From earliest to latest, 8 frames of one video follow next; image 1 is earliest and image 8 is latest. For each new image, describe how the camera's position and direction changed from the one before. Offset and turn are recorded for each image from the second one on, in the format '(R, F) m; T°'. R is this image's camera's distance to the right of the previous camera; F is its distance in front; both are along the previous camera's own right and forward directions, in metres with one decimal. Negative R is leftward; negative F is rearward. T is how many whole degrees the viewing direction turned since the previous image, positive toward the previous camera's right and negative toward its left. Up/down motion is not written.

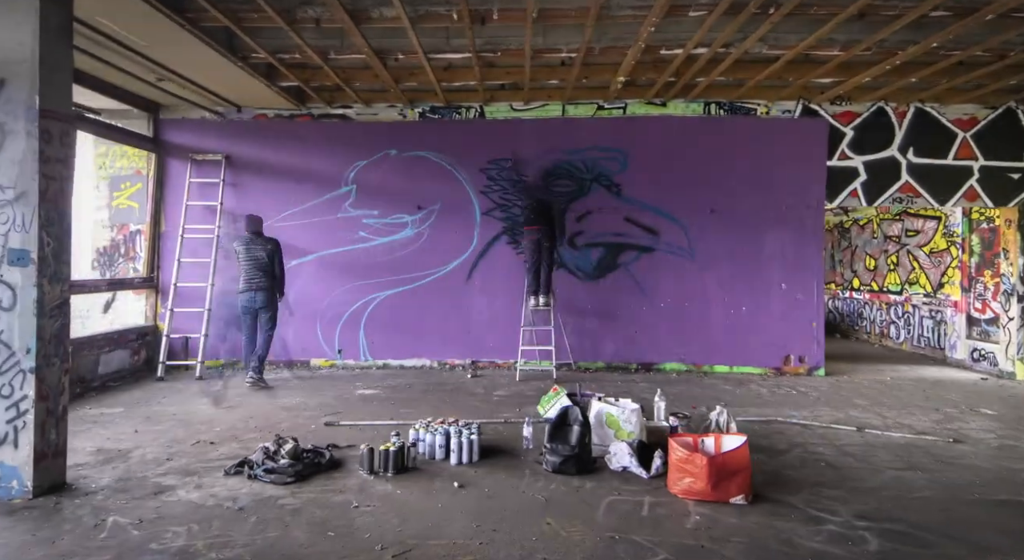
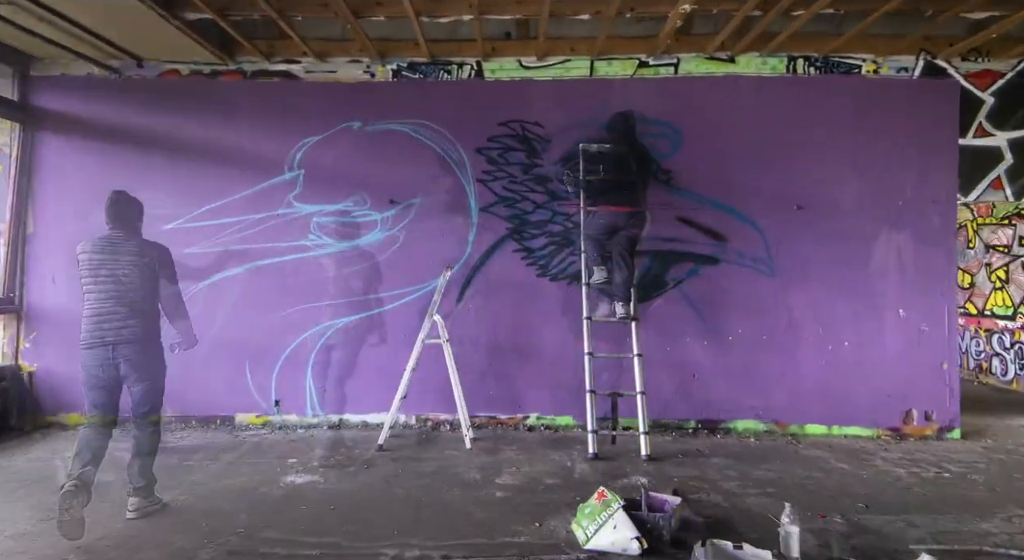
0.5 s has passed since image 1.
(-0.1, +1.6) m; +1°
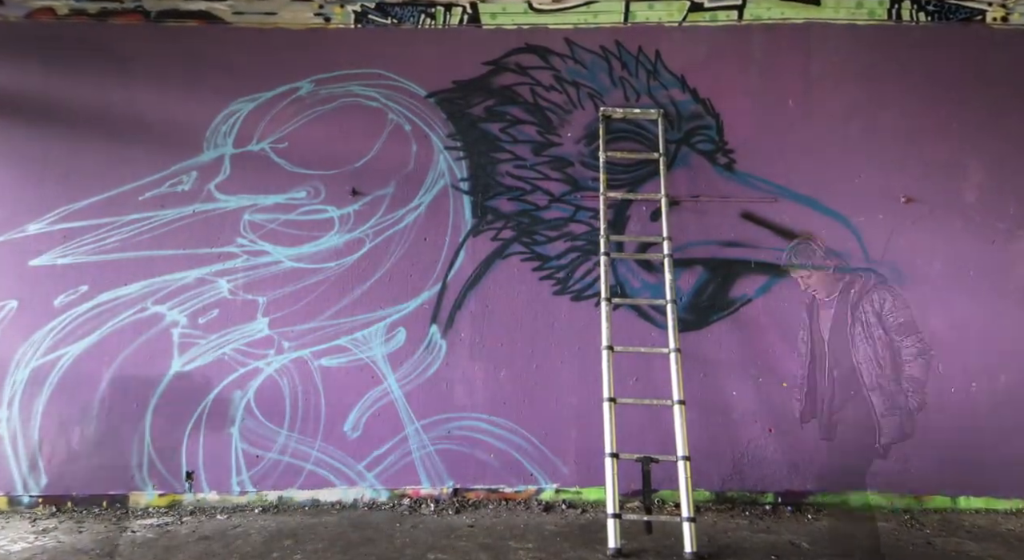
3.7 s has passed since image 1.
(-0.1, +1.1) m; +2°
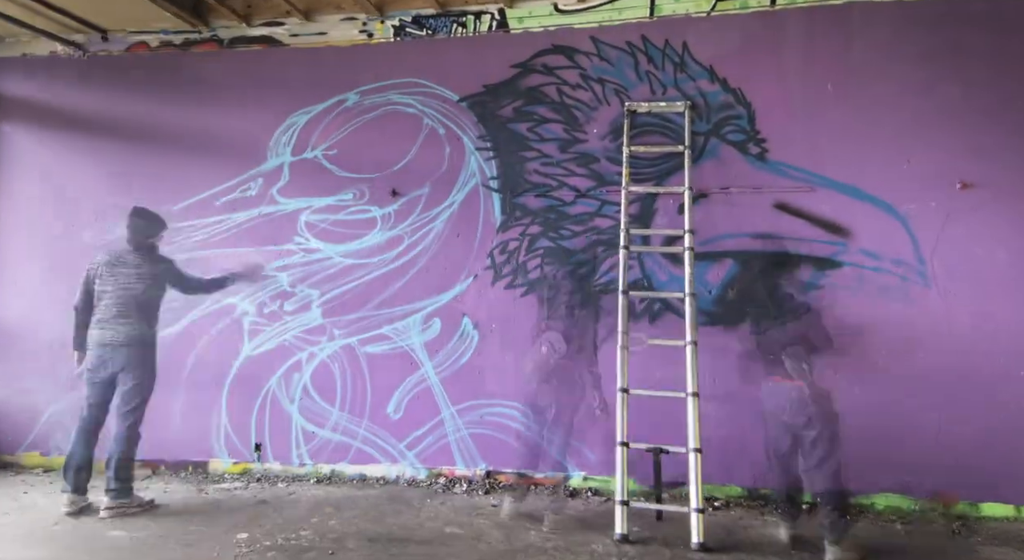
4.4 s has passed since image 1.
(+0.3, -0.1) m; -9°
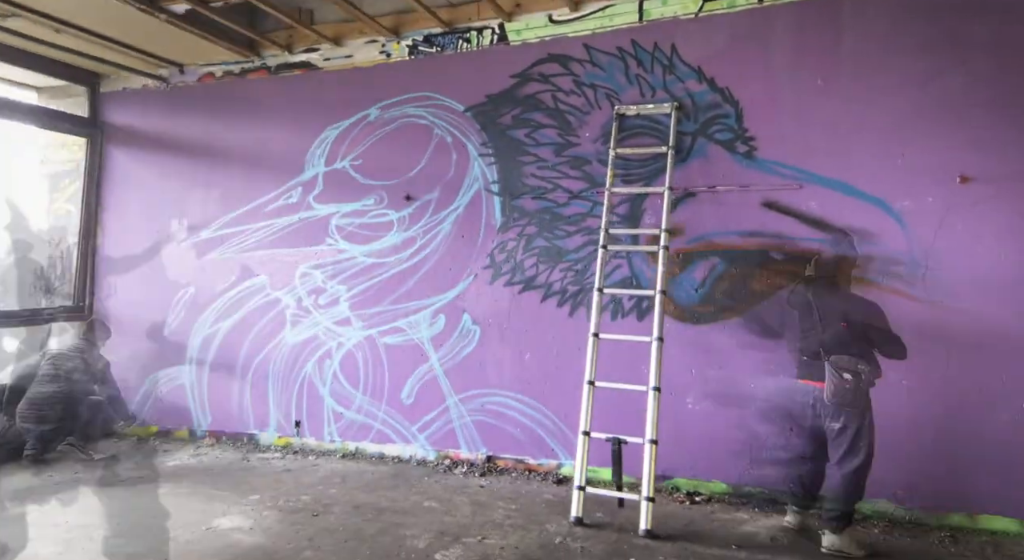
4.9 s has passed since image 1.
(+0.6, -0.1) m; -10°
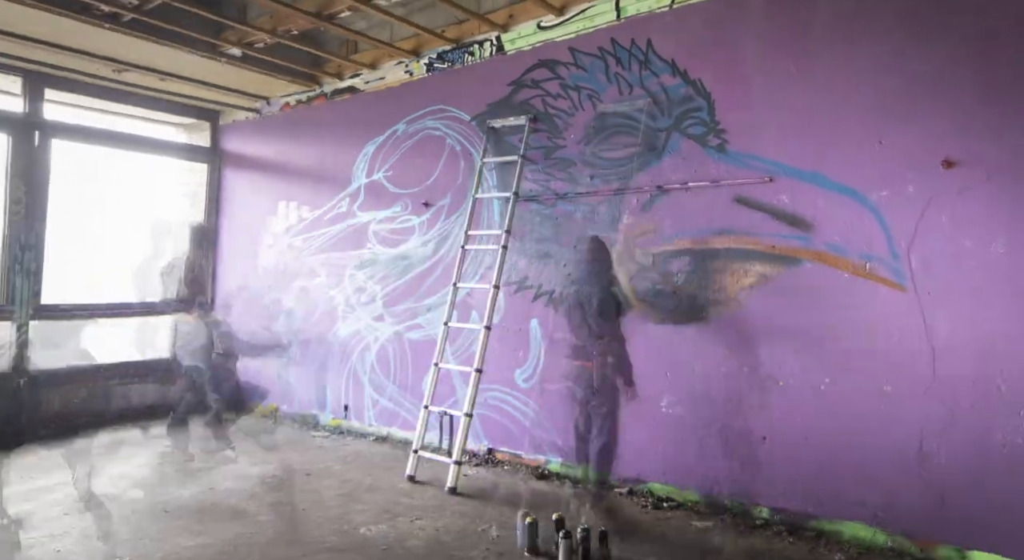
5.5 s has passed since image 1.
(+0.9, 0.0) m; -15°
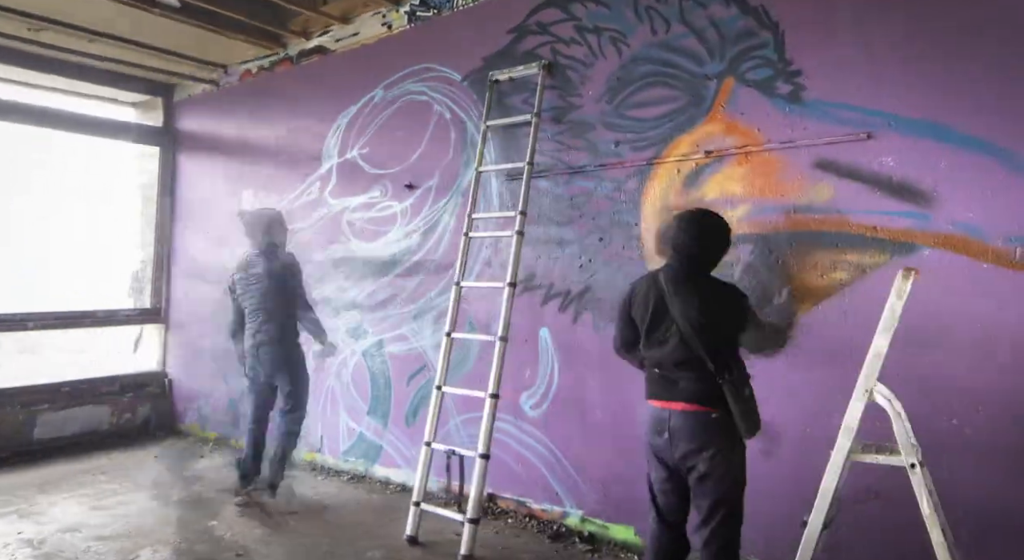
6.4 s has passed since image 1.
(0.0, +0.7) m; 0°
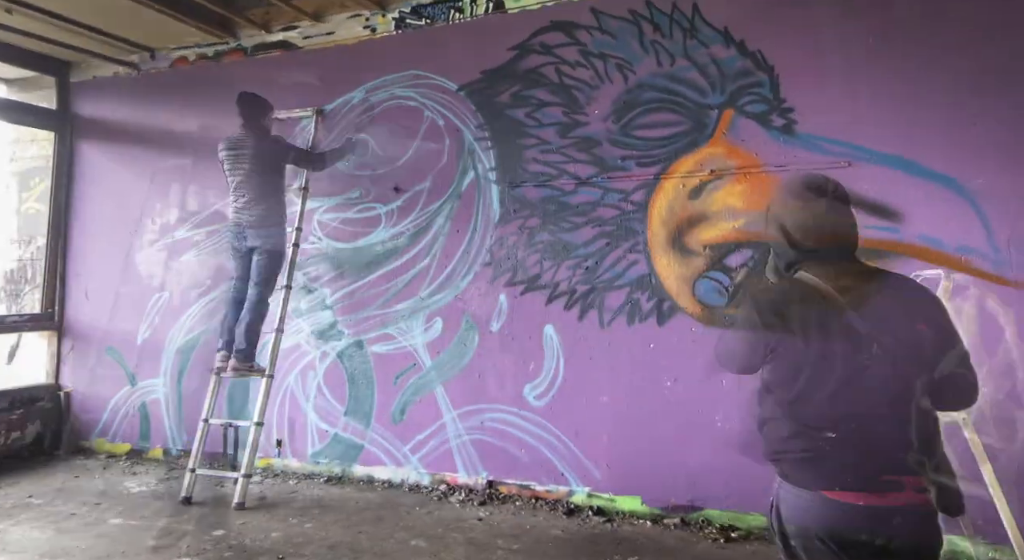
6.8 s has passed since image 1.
(-0.7, -0.1) m; +14°
